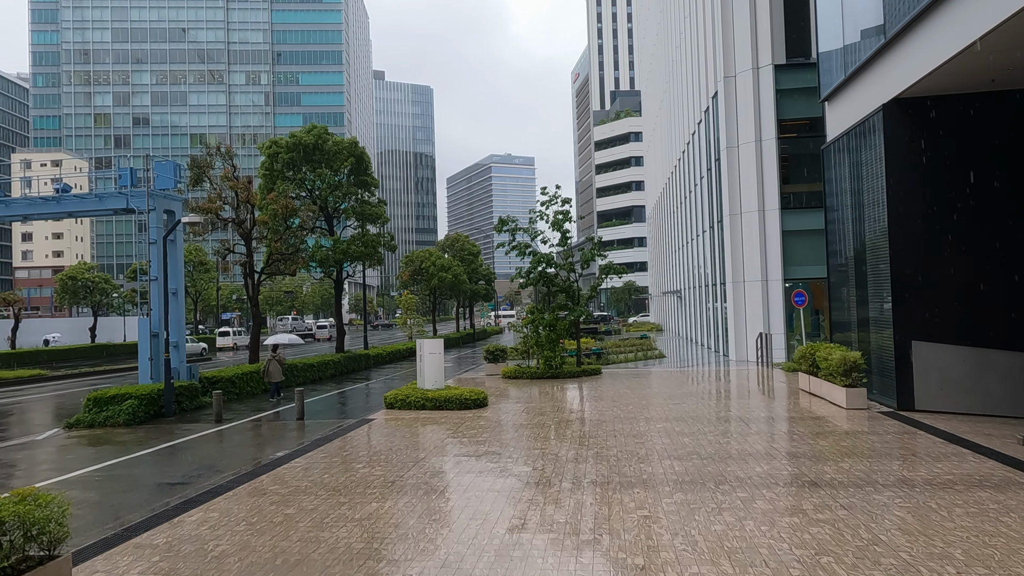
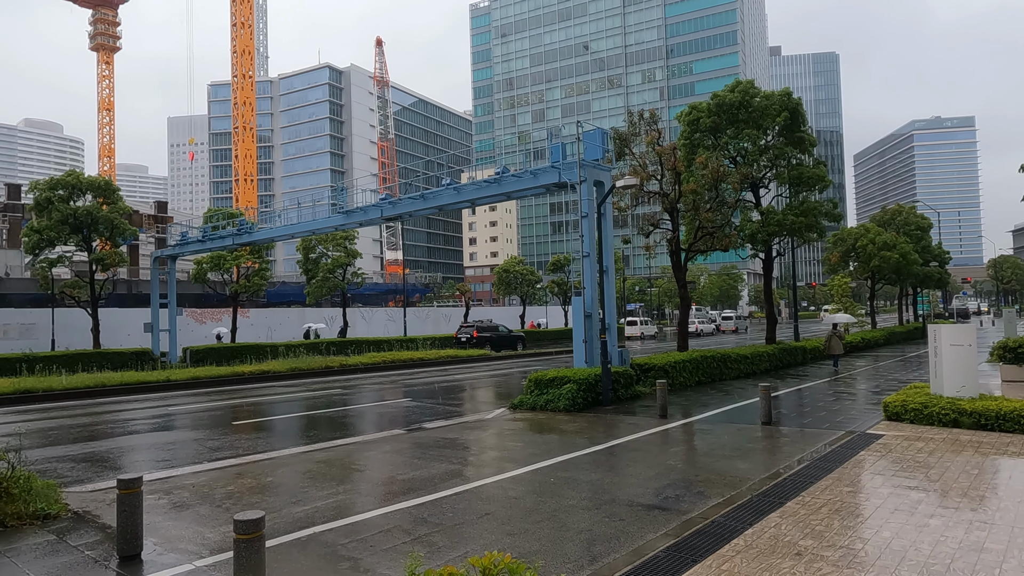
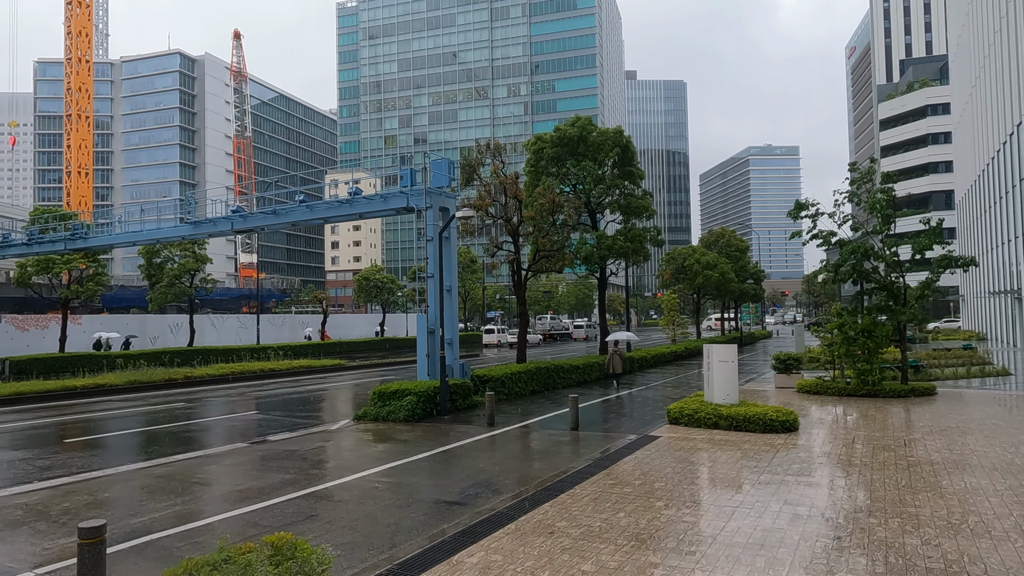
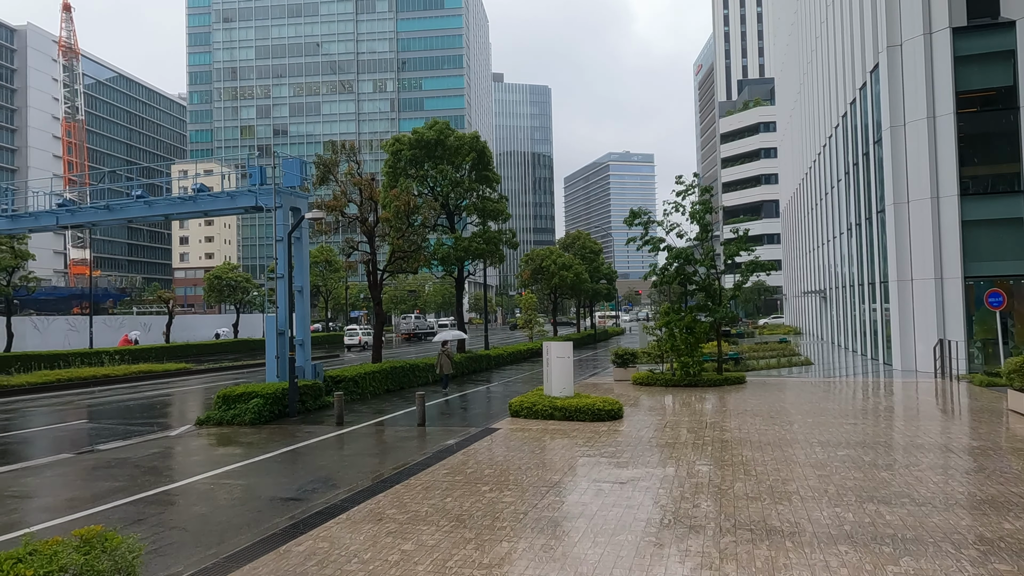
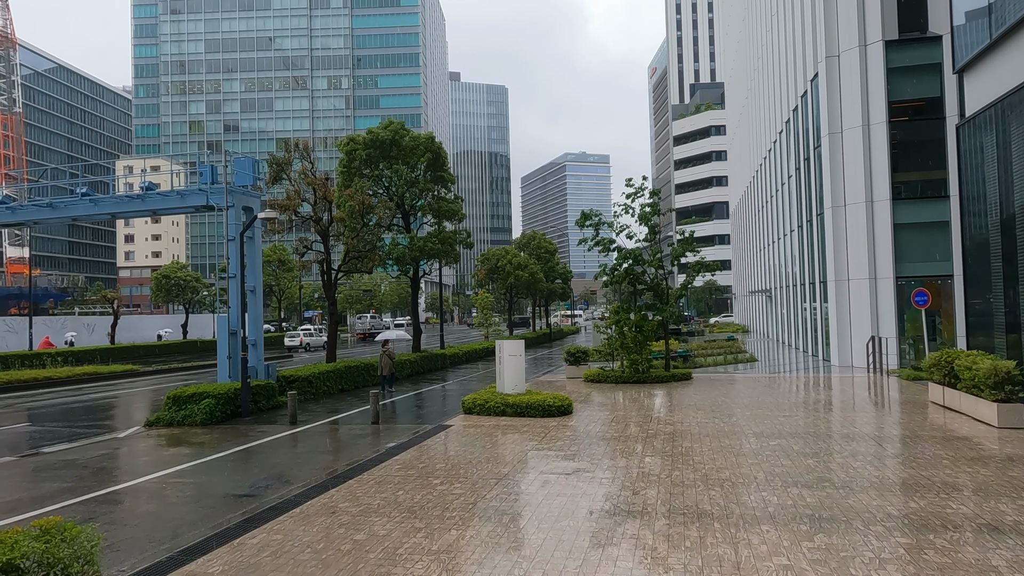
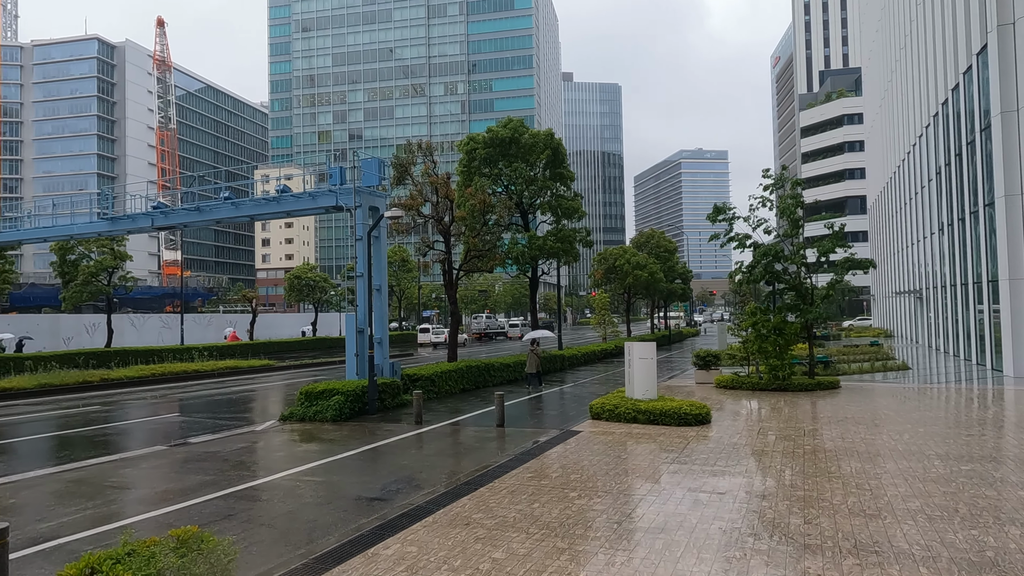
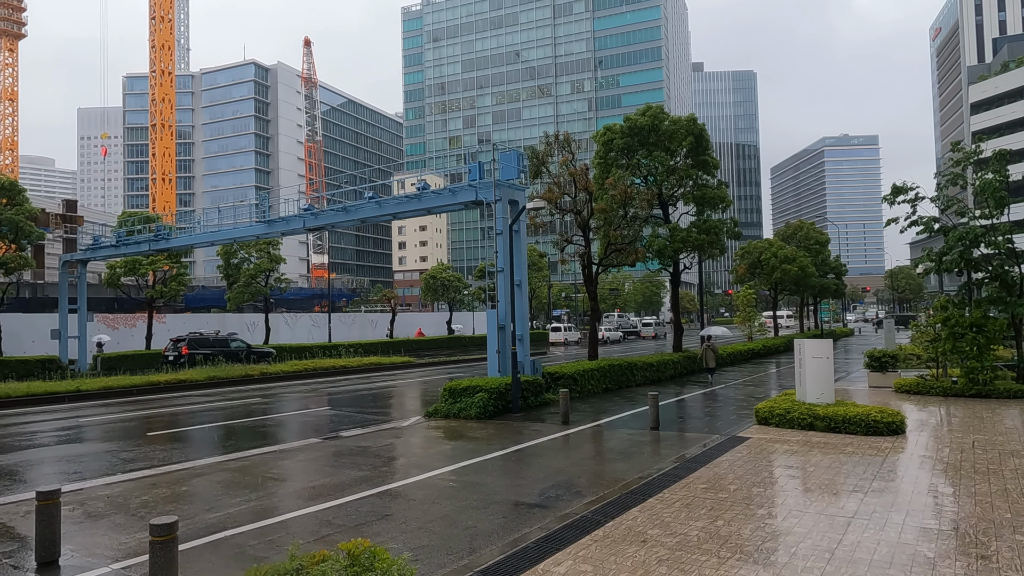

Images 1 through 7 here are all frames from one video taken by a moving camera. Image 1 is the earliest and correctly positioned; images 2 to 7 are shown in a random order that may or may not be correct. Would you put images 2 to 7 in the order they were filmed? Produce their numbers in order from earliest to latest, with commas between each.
5, 4, 6, 3, 7, 2
